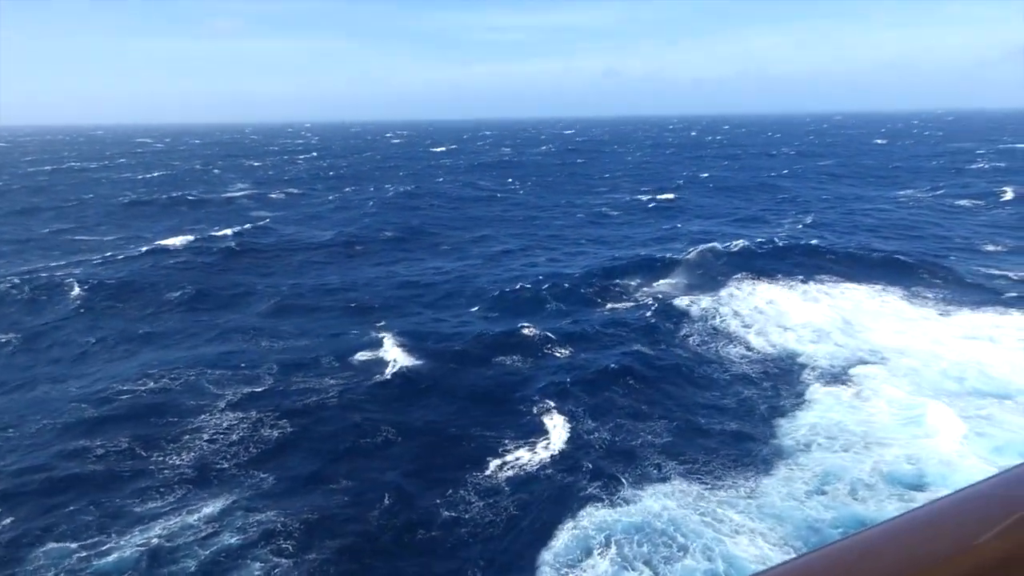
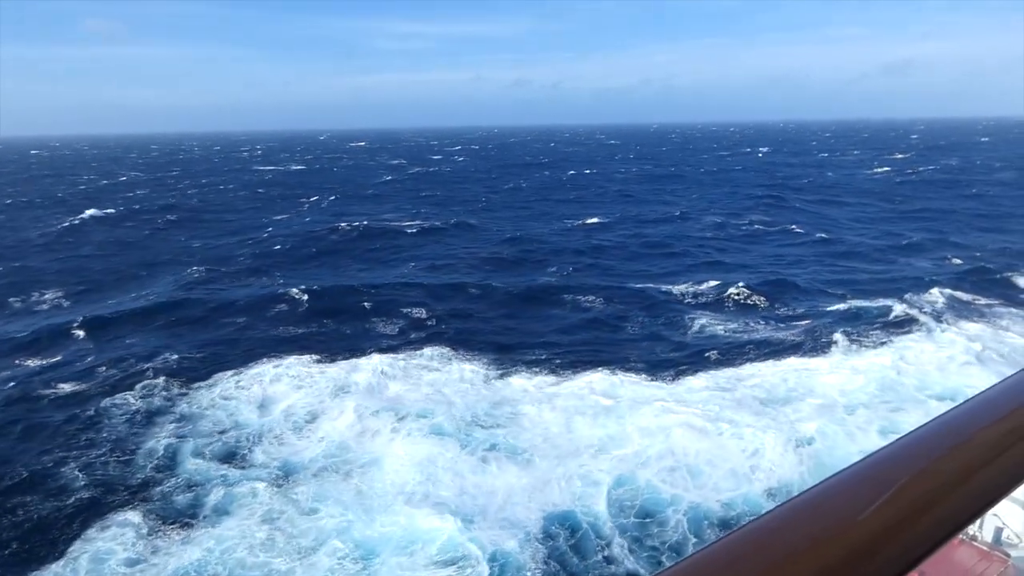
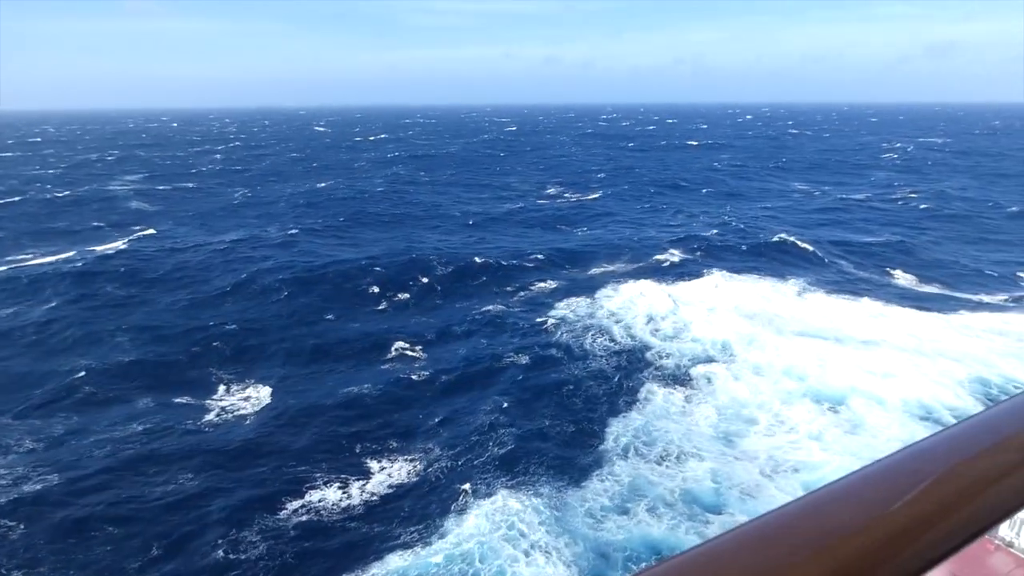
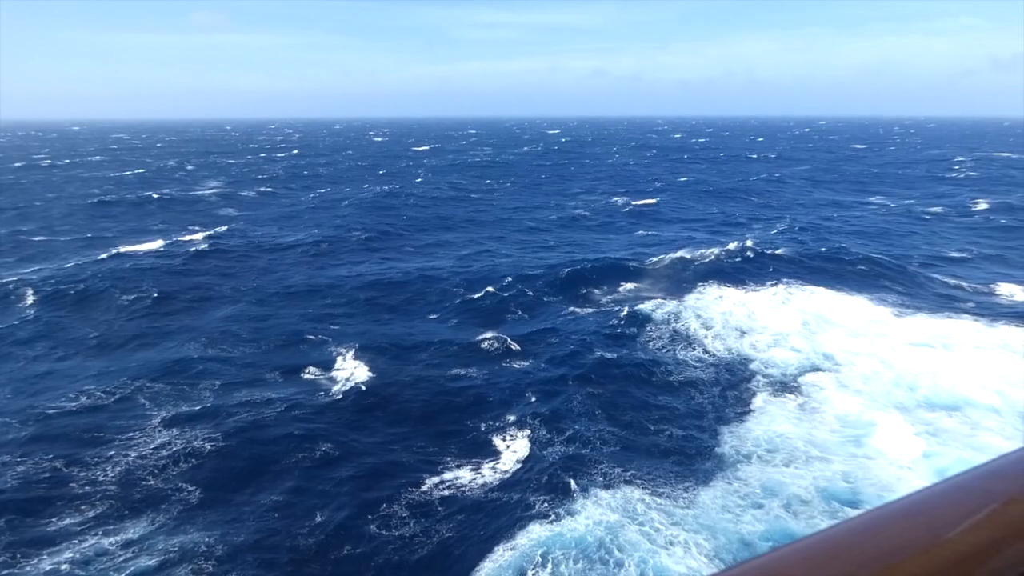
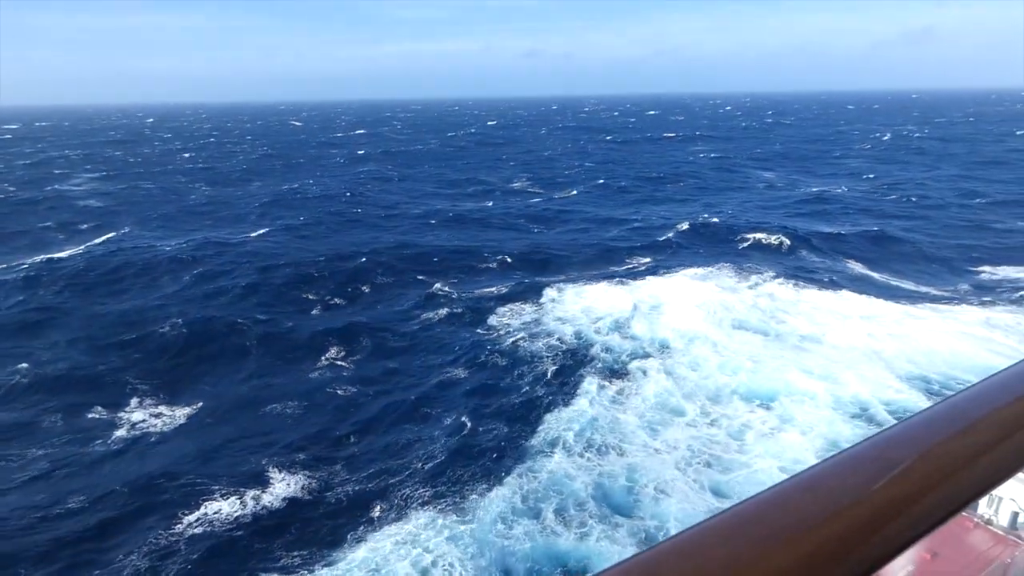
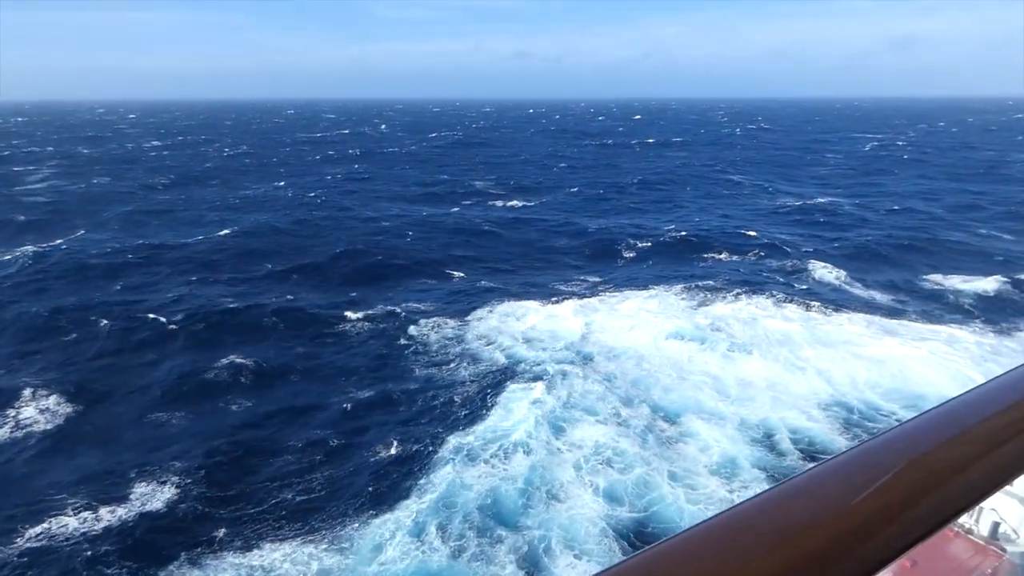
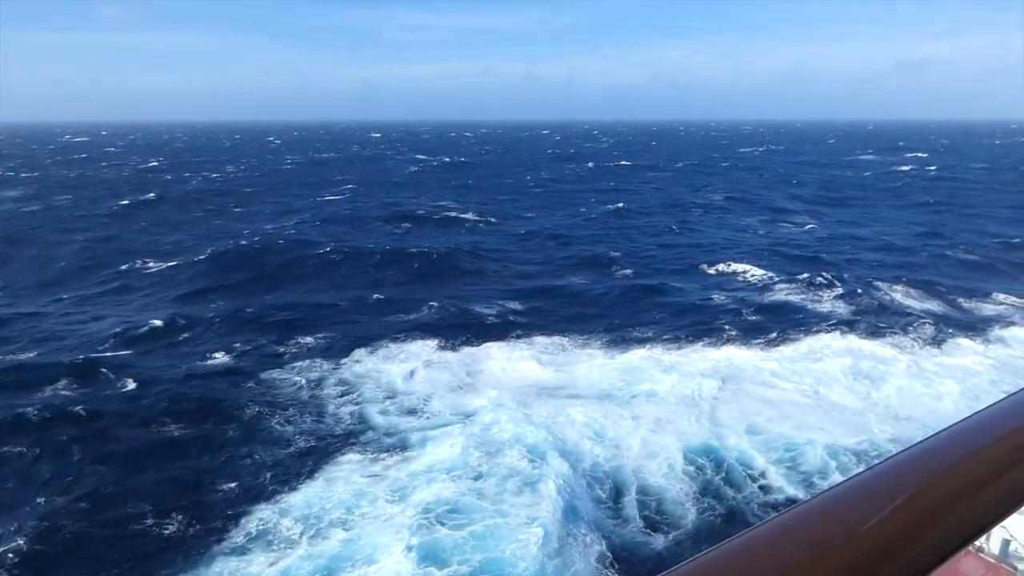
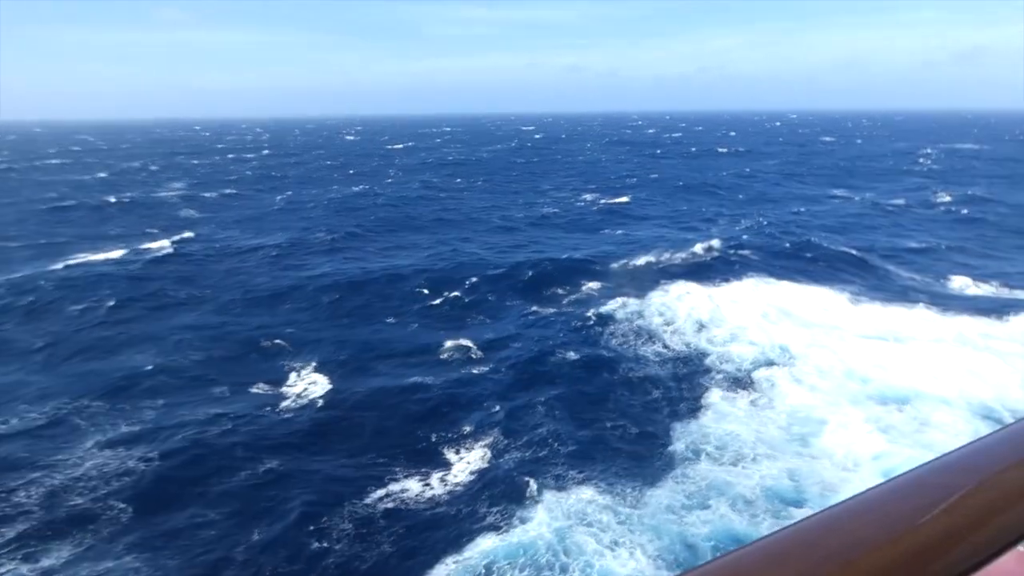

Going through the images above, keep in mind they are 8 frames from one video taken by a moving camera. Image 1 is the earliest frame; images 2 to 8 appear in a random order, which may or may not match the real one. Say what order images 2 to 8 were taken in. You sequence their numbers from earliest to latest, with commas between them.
4, 8, 3, 5, 6, 7, 2
